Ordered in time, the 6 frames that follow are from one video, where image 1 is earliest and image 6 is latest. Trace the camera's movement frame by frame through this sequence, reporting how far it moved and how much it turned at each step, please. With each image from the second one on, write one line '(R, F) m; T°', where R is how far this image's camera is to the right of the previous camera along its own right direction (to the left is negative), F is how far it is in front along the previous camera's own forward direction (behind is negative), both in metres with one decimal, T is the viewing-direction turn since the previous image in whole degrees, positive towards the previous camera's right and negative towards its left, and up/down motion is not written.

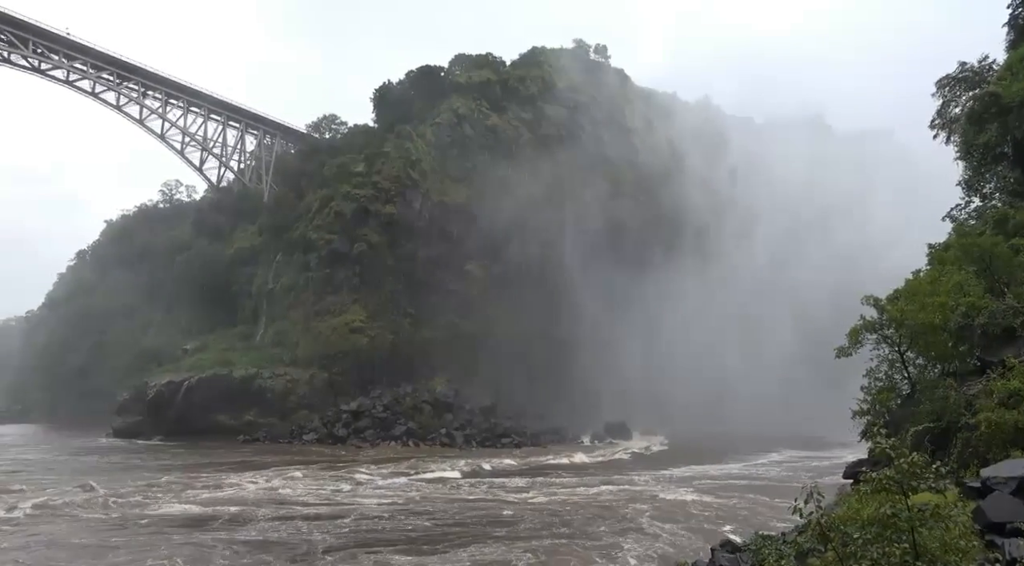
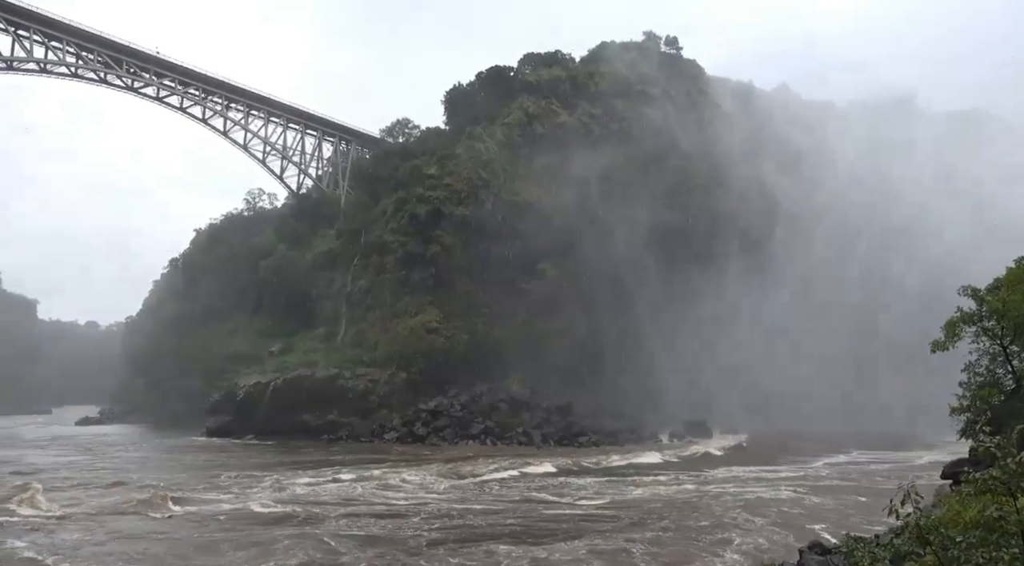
(-0.1, -0.2) m; -6°
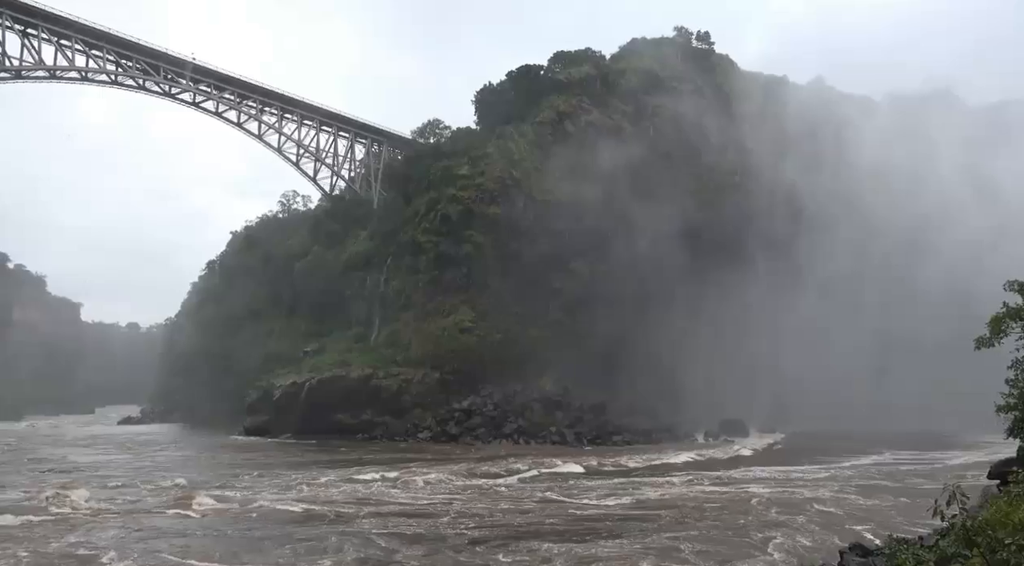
(-9.6, -1.3) m; -2°
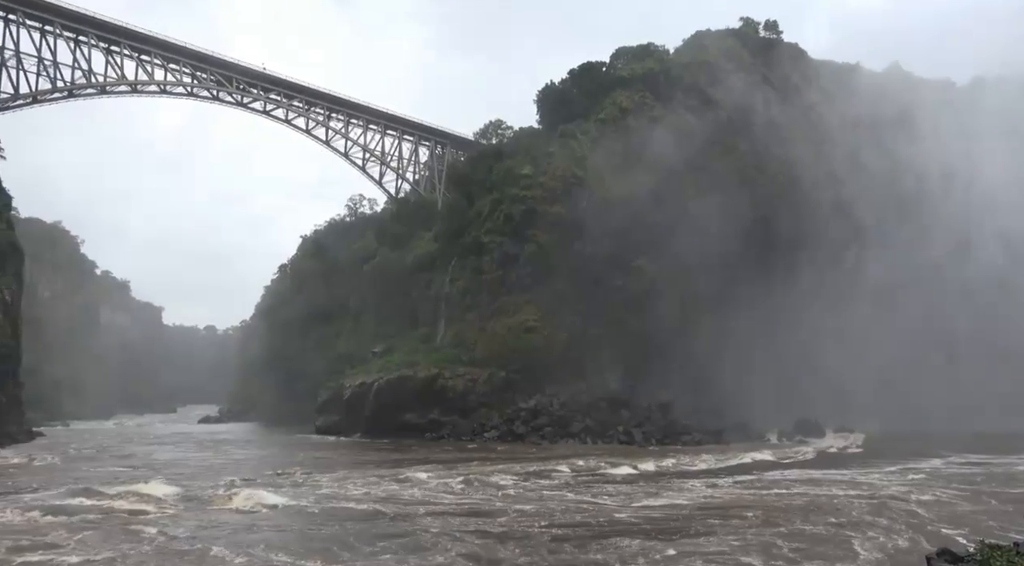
(-0.2, 0.0) m; -5°
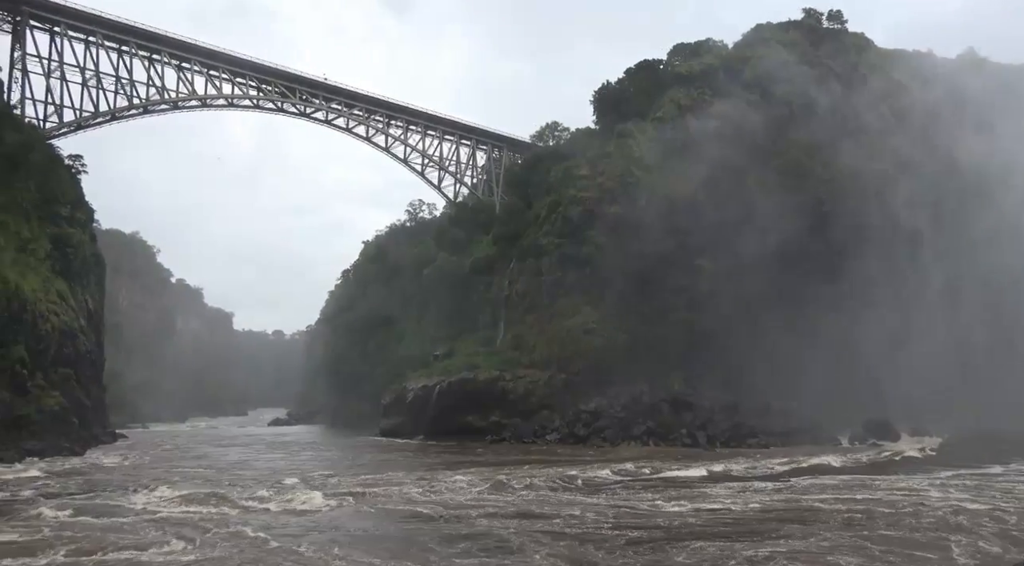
(-4.3, +0.3) m; -5°
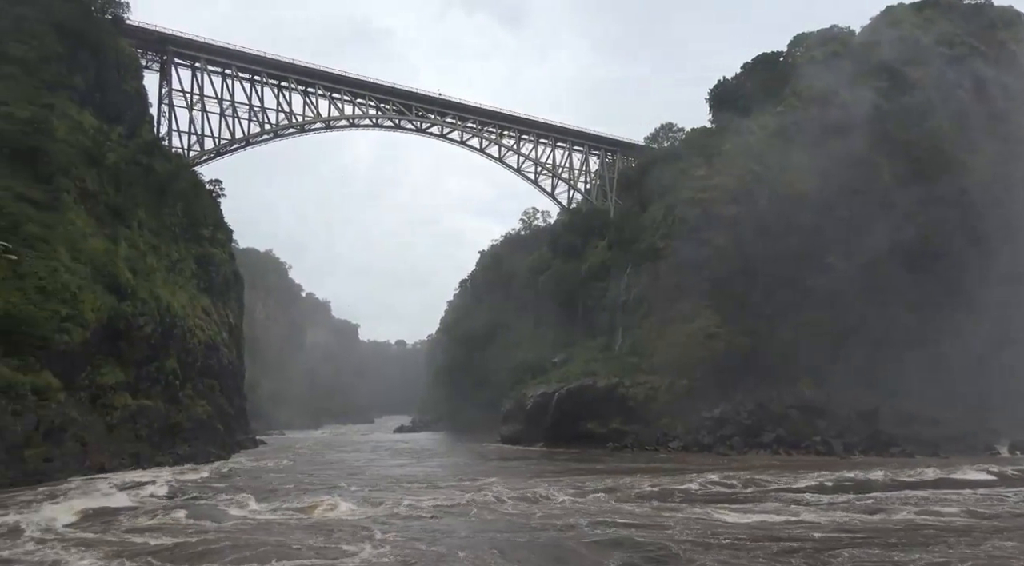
(-0.2, +1.6) m; -10°
